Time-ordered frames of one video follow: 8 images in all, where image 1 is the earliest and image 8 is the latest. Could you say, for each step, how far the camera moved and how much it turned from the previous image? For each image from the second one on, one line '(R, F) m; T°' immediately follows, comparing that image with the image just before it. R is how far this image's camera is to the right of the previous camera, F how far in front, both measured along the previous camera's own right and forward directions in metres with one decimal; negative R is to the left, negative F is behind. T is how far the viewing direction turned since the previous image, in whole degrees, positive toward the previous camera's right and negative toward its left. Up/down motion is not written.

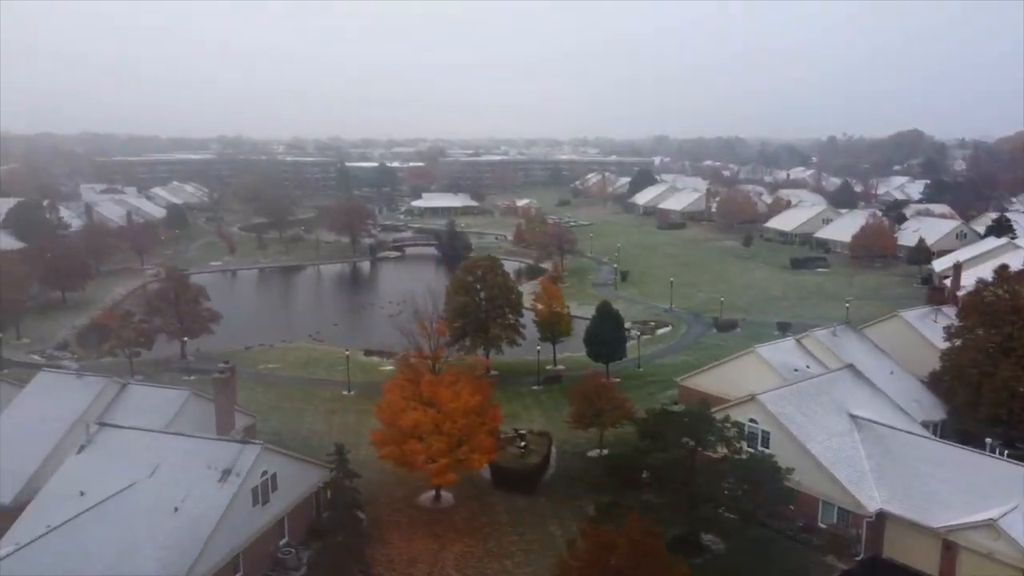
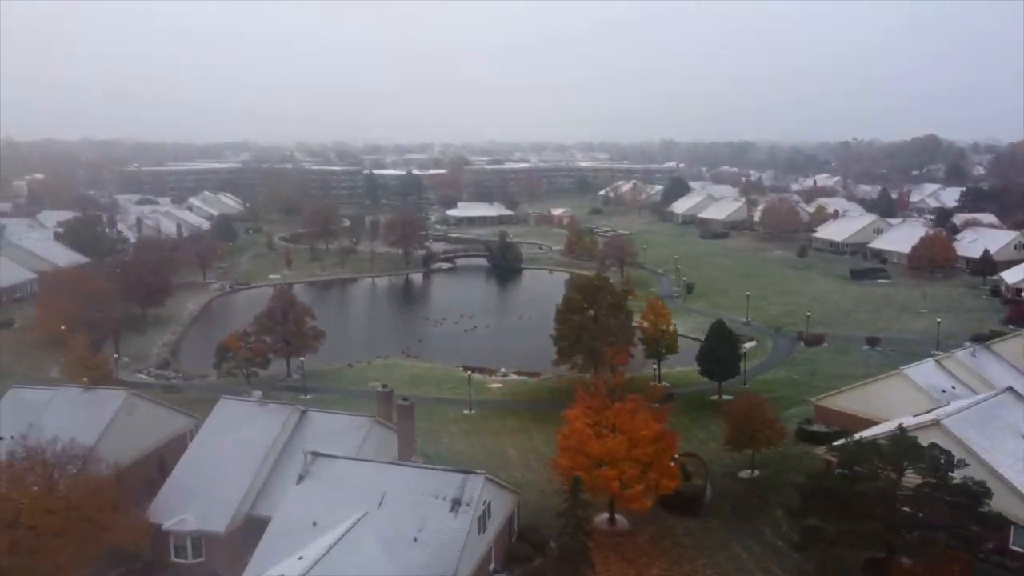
(-3.5, -0.3) m; 0°
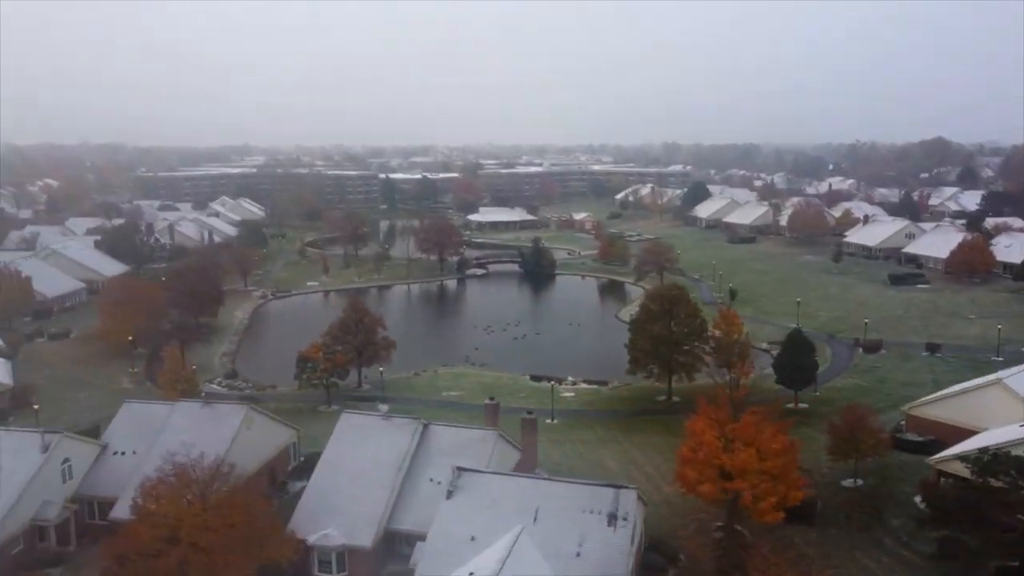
(-2.5, -0.2) m; 0°
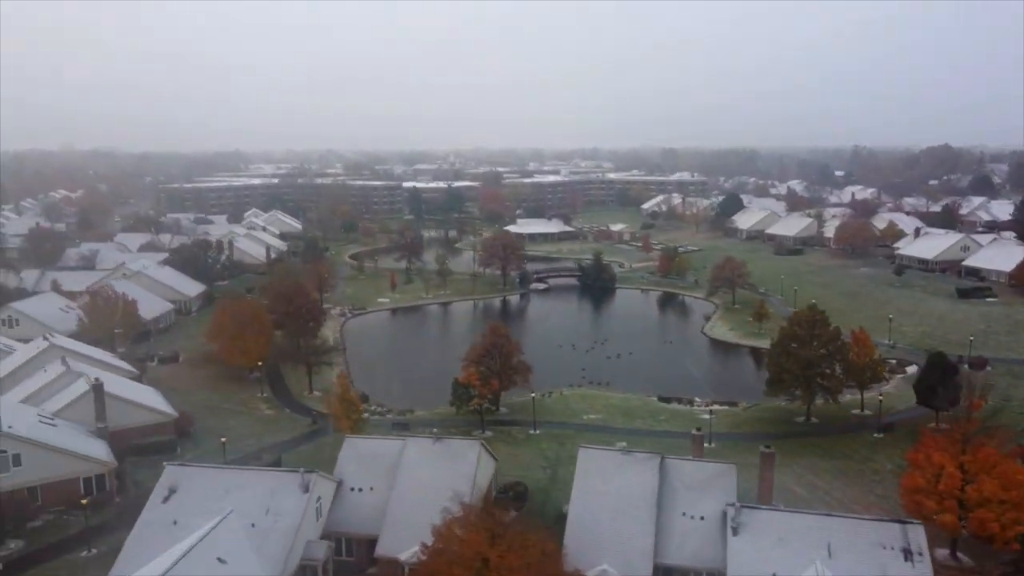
(-5.2, -0.4) m; +1°
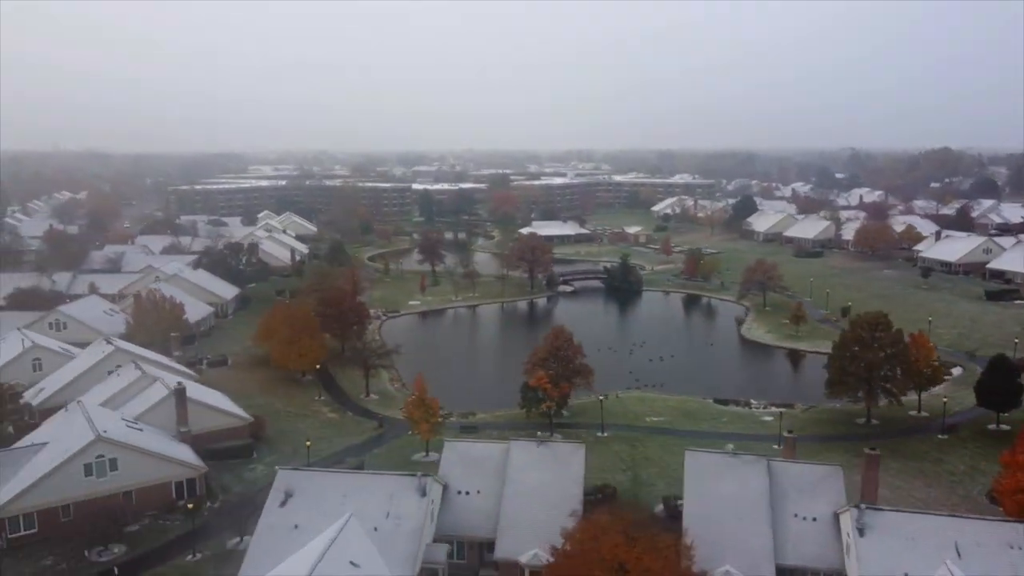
(-2.5, -0.1) m; +1°
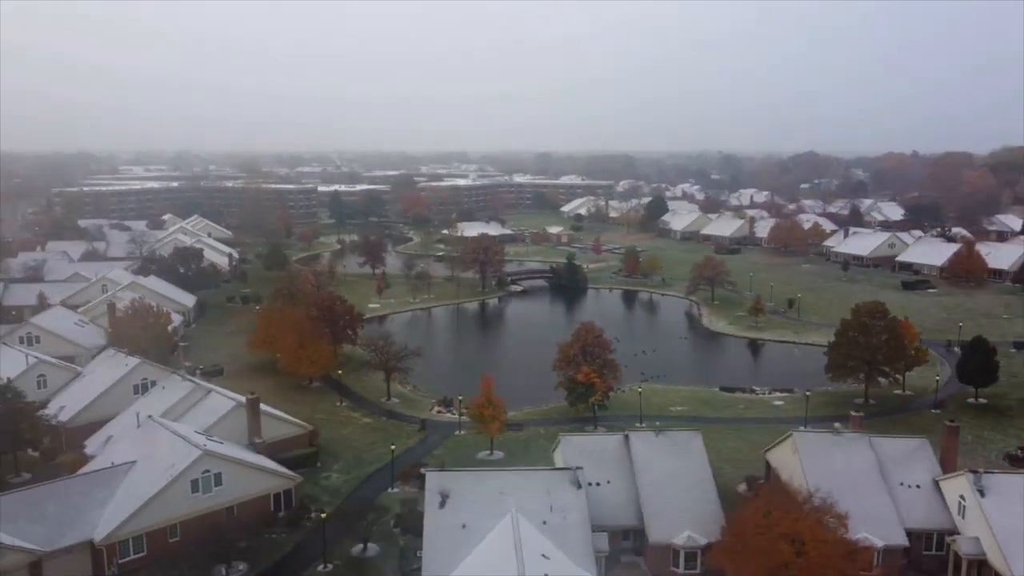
(-5.6, 0.0) m; +10°
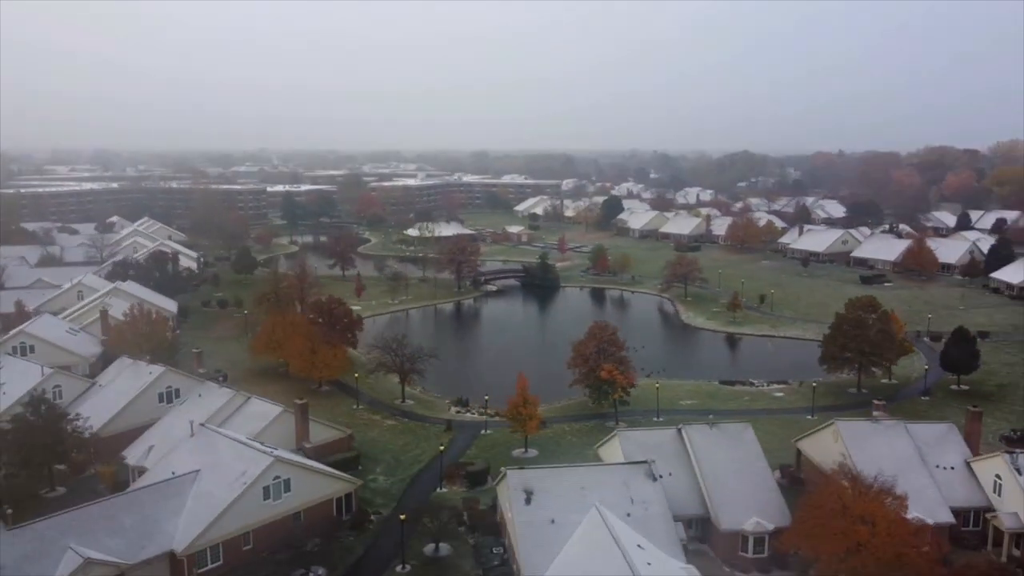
(-3.0, -0.3) m; +5°
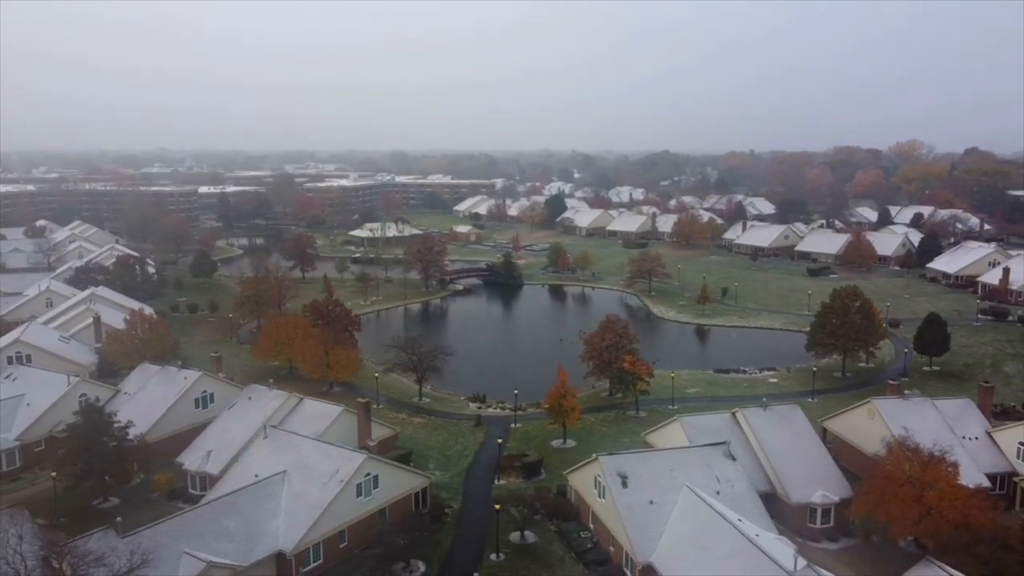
(-3.8, -0.4) m; +6°
